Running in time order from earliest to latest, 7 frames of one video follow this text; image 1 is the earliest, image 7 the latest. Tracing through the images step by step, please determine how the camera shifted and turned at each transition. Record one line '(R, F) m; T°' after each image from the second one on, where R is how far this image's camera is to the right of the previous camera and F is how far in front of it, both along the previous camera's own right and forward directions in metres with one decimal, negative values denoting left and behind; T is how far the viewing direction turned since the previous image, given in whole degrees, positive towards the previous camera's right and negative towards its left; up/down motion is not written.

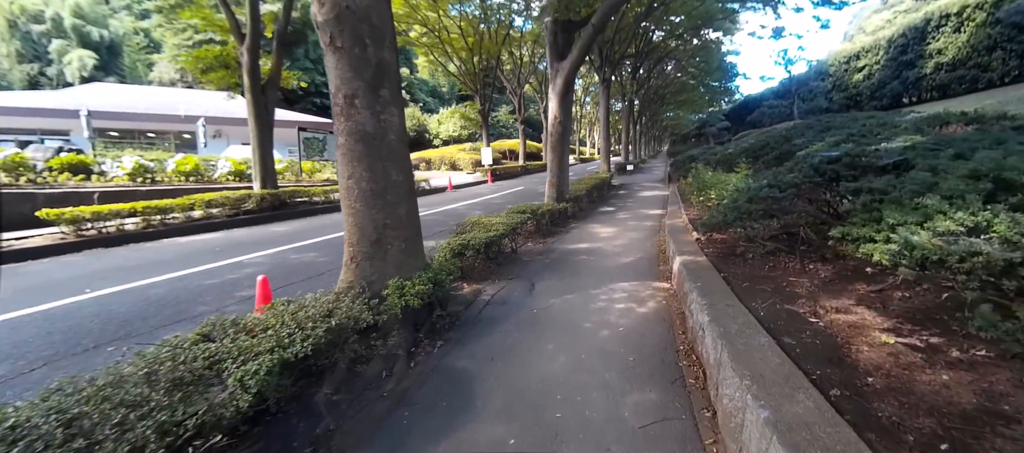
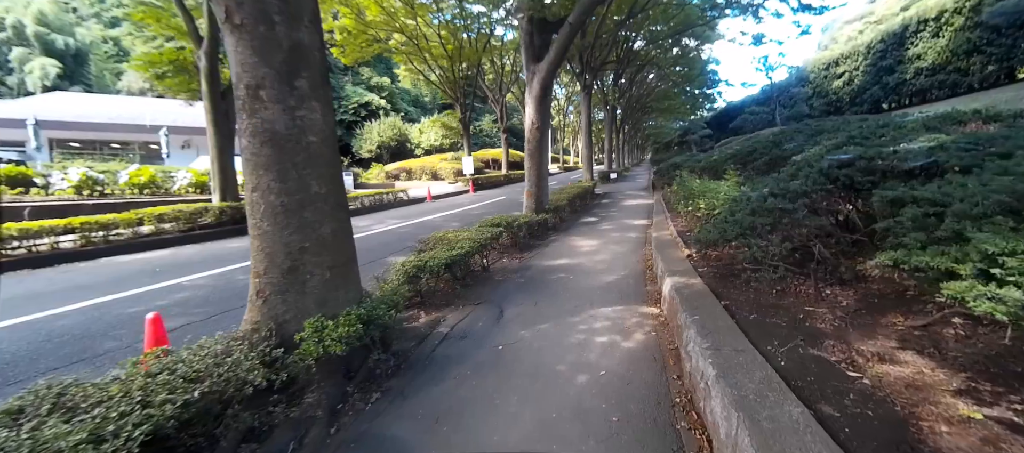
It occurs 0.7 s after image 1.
(+0.2, +0.7) m; +2°
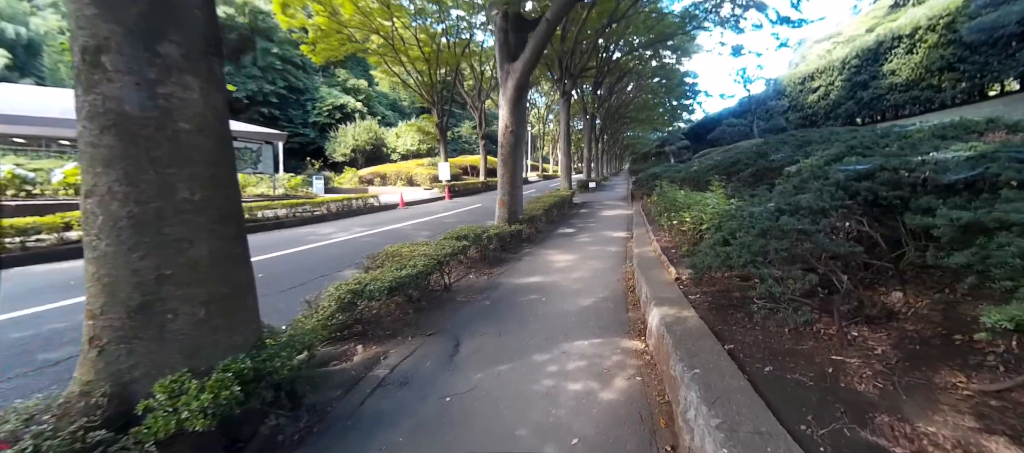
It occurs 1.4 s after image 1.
(+0.2, +0.6) m; +3°
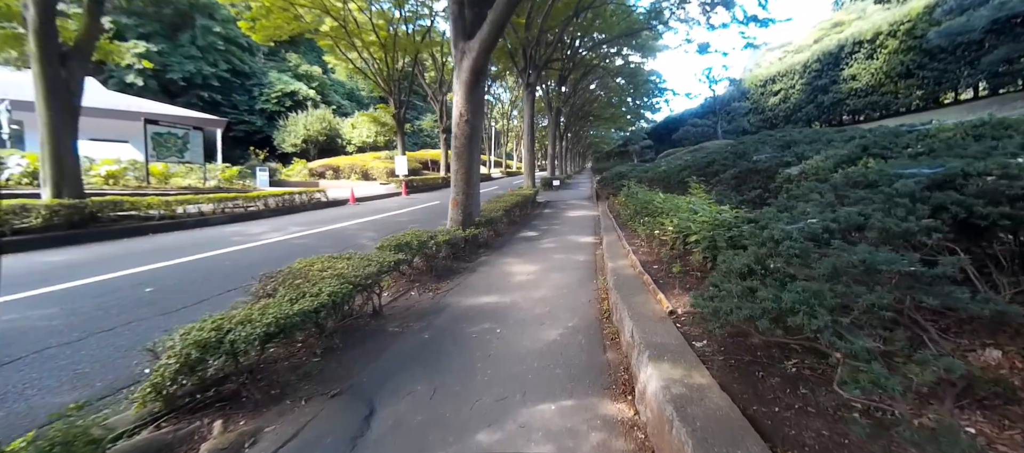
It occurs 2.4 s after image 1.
(+0.2, +1.0) m; +6°
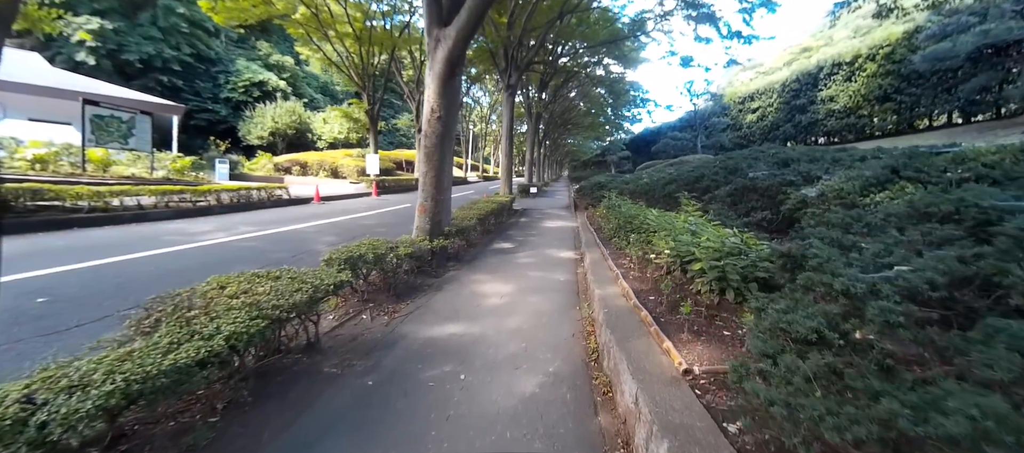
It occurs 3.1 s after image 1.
(0.0, +0.6) m; +4°
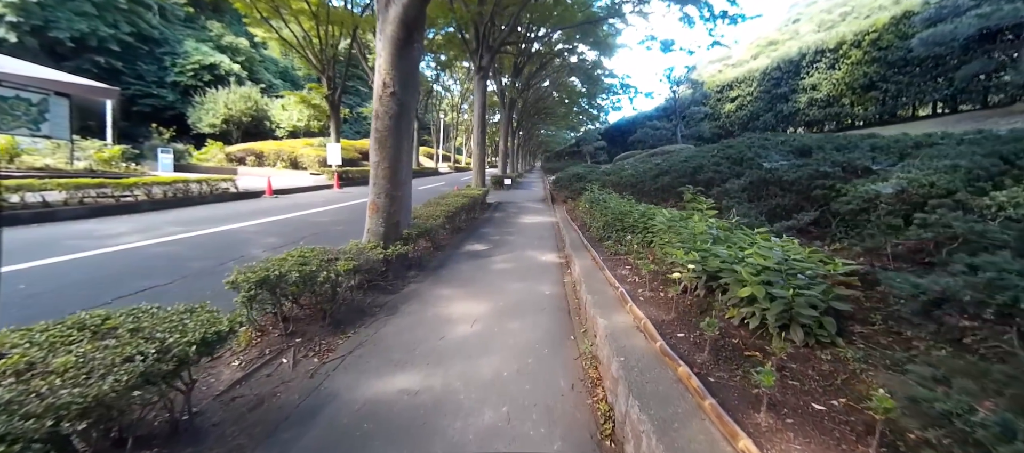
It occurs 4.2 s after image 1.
(0.0, +1.0) m; +4°
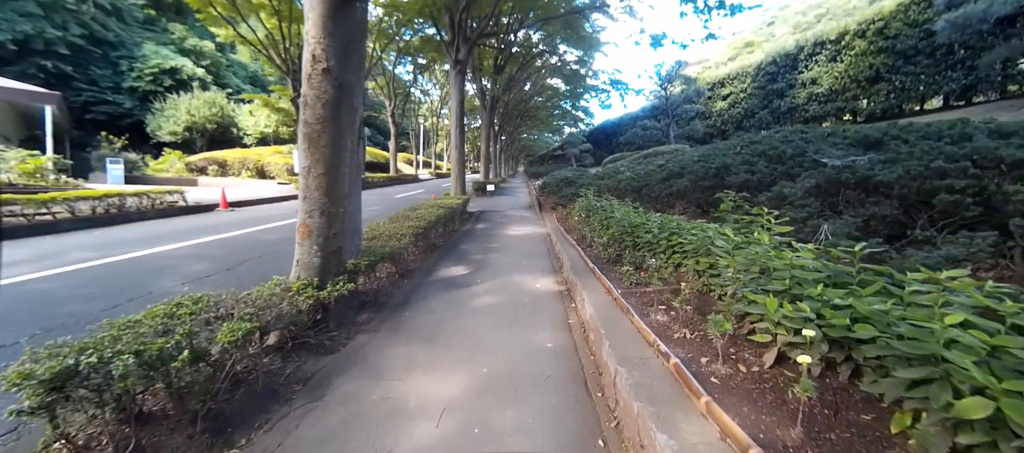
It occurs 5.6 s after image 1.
(0.0, +1.2) m; +3°
